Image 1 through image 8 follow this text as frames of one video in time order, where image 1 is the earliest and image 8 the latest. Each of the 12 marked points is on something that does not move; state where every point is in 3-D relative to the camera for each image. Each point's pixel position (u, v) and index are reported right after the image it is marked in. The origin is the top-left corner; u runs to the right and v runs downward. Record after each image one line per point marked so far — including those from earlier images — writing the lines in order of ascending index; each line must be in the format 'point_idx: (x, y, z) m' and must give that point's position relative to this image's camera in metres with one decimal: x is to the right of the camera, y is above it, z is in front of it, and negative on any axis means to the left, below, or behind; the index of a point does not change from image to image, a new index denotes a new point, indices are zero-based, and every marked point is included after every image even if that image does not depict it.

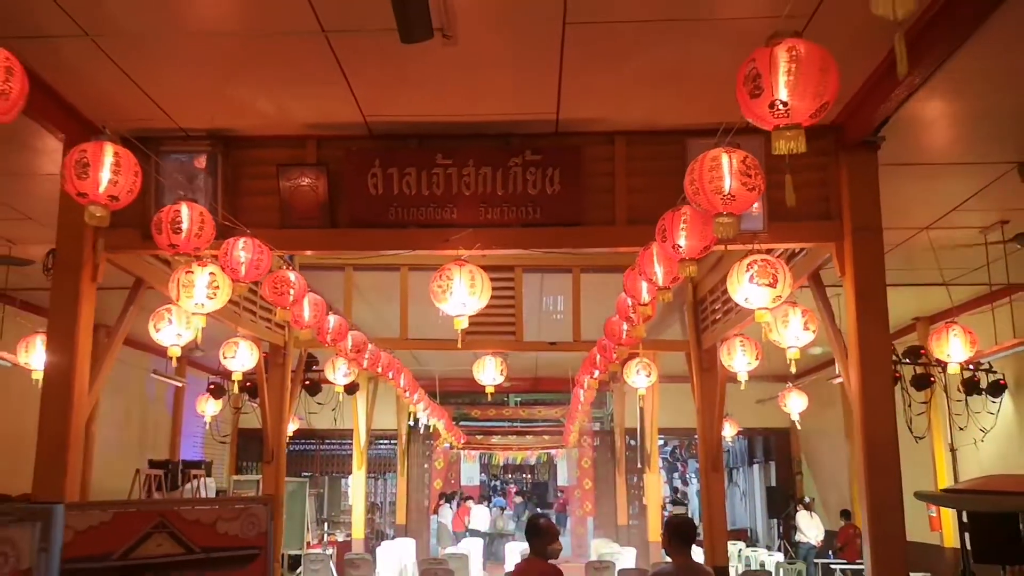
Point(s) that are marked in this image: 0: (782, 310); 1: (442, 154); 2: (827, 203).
0: (+1.7, -0.1, +5.9) m
1: (-0.4, +0.7, +5.0) m
2: (+1.6, +0.4, +5.0) m
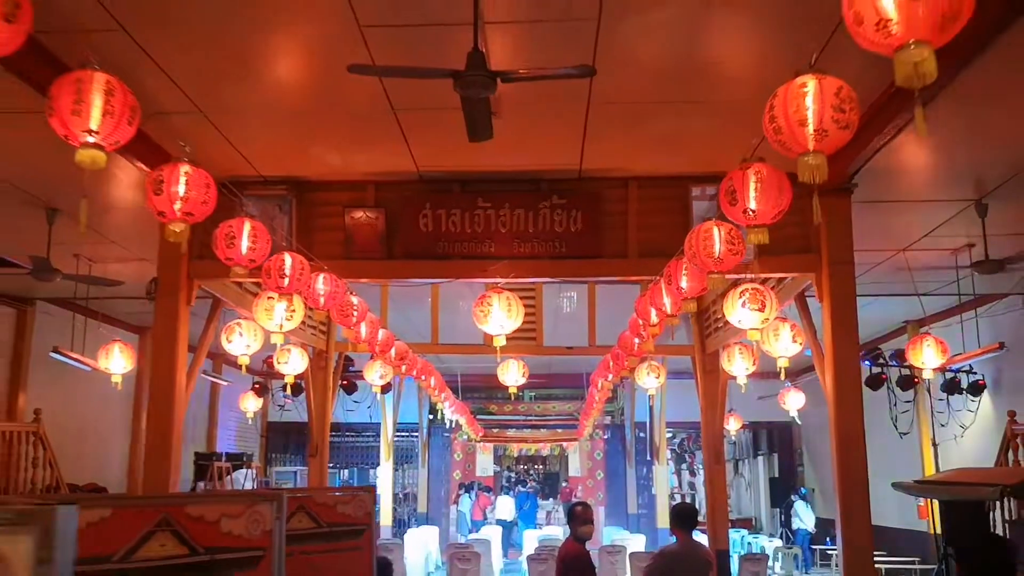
0: (+1.9, -0.3, +6.8) m
1: (-0.2, +0.6, +5.9) m
2: (+1.8, +0.3, +5.9) m
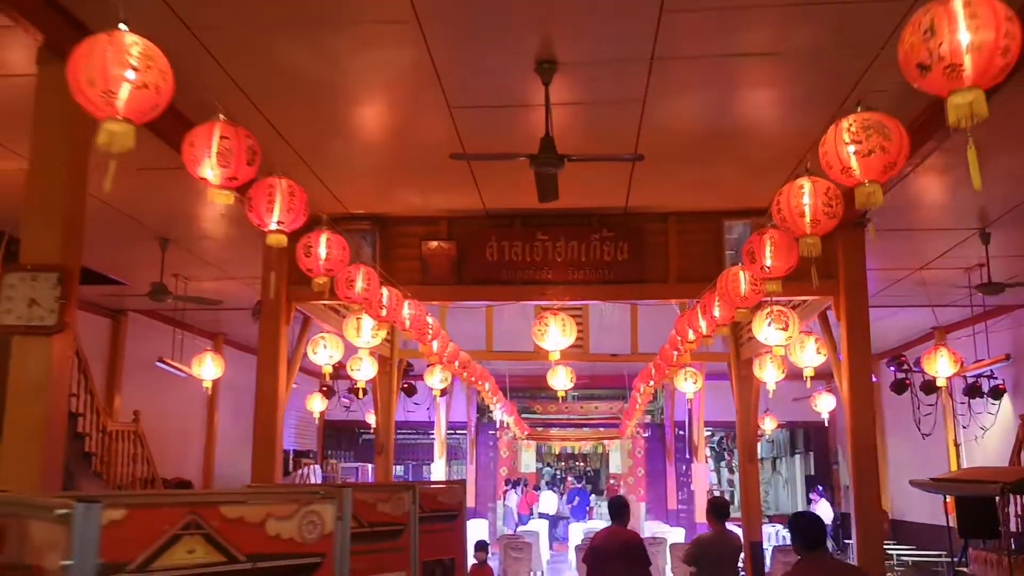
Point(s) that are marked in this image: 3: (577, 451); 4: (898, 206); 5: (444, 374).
0: (+2.3, -0.4, +7.6) m
1: (+0.2, +0.4, +6.8) m
2: (+2.2, +0.2, +6.7) m
3: (+1.2, -3.1, +18.1) m
4: (+2.8, +0.6, +7.0) m
5: (-0.8, -1.0, +11.2) m
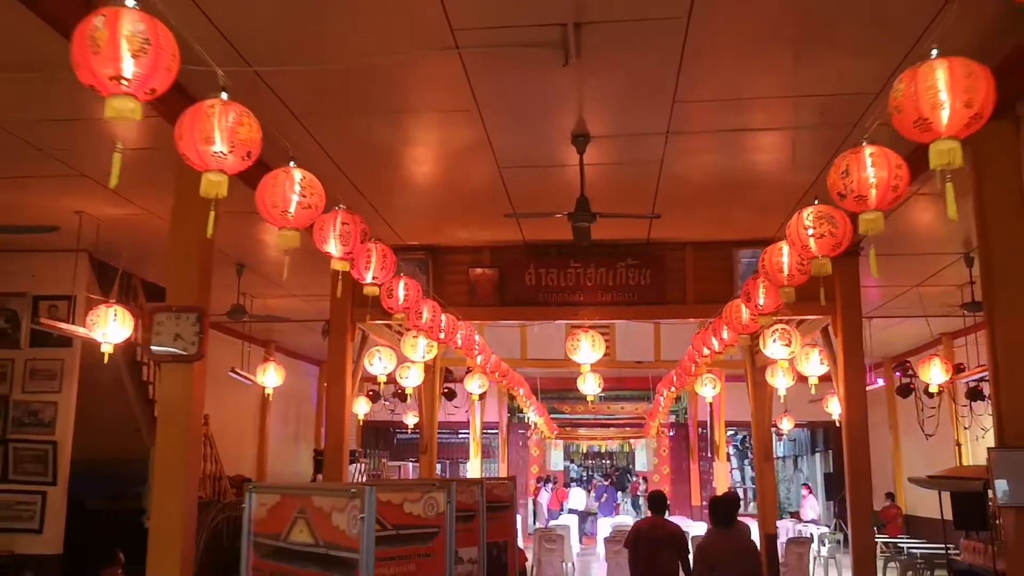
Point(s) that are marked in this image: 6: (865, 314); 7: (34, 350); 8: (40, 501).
0: (+2.6, -0.6, +8.5) m
1: (+0.5, +0.2, +7.8) m
2: (+2.5, 0.0, +7.6) m
3: (+1.8, -3.2, +19.1) m
4: (+3.1, +0.4, +7.8) m
5: (-0.4, -1.2, +12.1) m
6: (+3.8, -0.3, +10.8) m
7: (-4.0, -0.5, +8.1) m
8: (-3.8, -1.7, +7.8) m
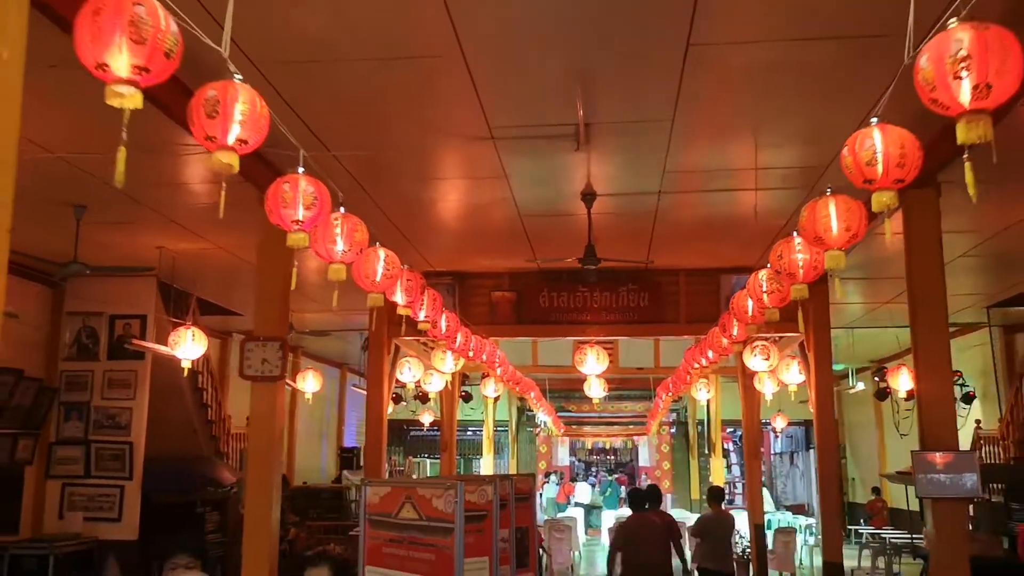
0: (+2.7, -0.7, +9.7) m
1: (+0.6, 0.0, +9.0) m
2: (+2.6, -0.2, +8.8) m
3: (+2.0, -3.3, +20.3) m
4: (+3.2, +0.2, +9.0) m
5: (-0.2, -1.3, +13.3) m
6: (+4.0, -0.5, +11.9) m
7: (-3.8, -0.7, +9.2) m
8: (-3.6, -1.9, +9.0) m
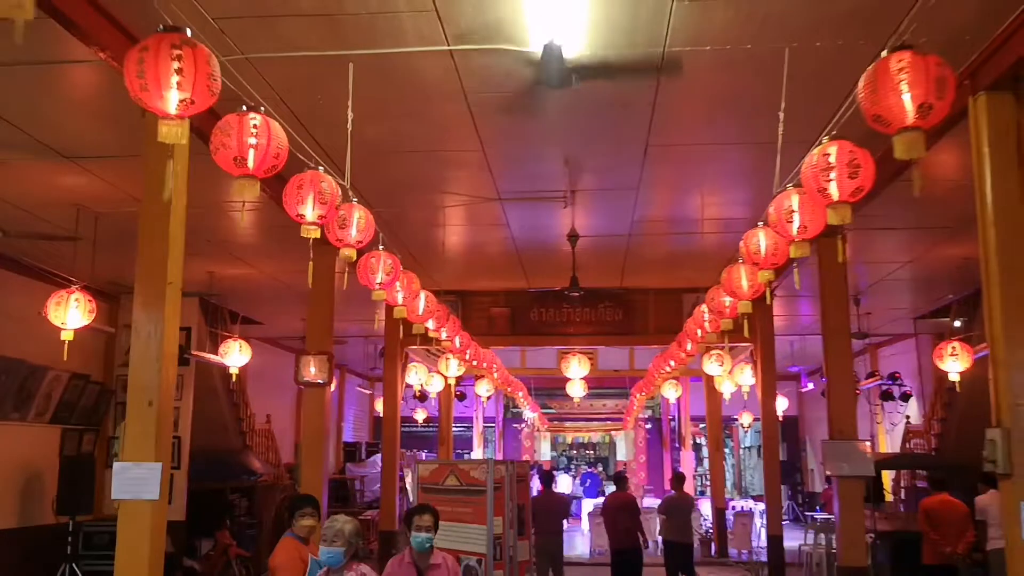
0: (+2.7, -0.9, +11.3) m
1: (+0.6, -0.1, +10.5) m
2: (+2.6, -0.4, +10.4) m
3: (+1.7, -3.5, +21.9) m
4: (+3.2, 0.0, +10.6) m
5: (-0.4, -1.5, +14.9) m
6: (+3.9, -0.6, +13.6) m
7: (-3.9, -0.9, +10.7) m
8: (-3.7, -2.1, +10.4) m
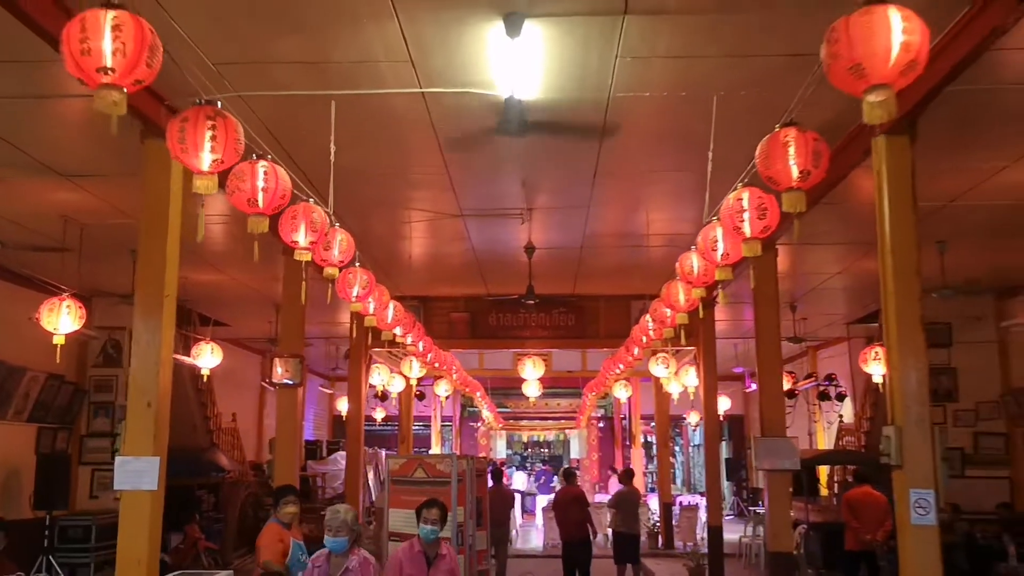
0: (+2.2, -1.0, +12.0) m
1: (+0.1, -0.2, +11.2) m
2: (+2.1, -0.5, +11.1) m
3: (+0.7, -3.5, +22.5) m
4: (+2.7, 0.0, +11.4) m
5: (-1.0, -1.6, +15.4) m
6: (+3.3, -0.7, +14.4) m
7: (-4.4, -0.9, +11.1) m
8: (-4.2, -2.1, +10.9) m
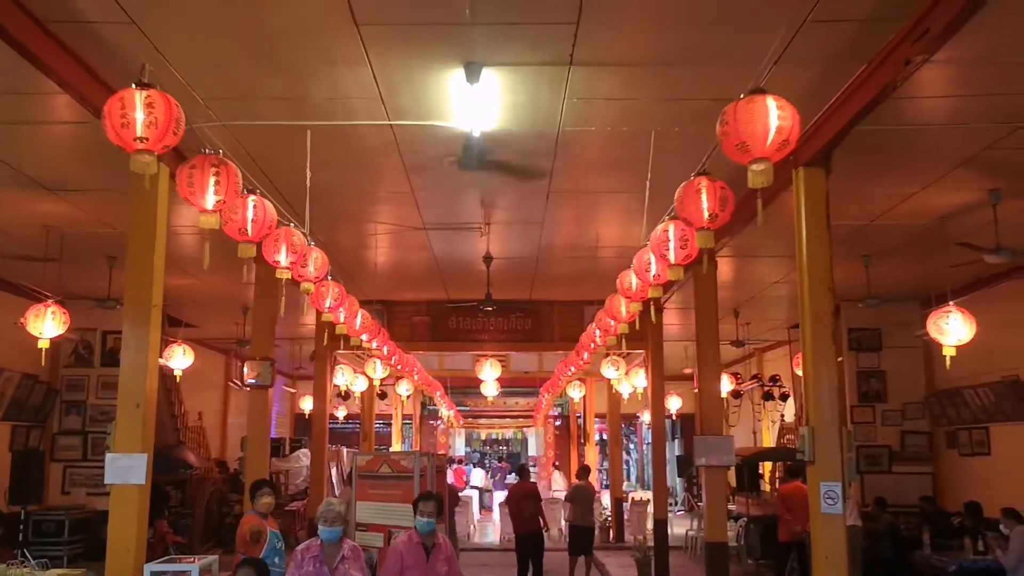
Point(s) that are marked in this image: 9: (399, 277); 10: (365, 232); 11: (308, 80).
0: (+1.6, -1.1, +12.7) m
1: (-0.4, -0.3, +11.7) m
2: (+1.6, -0.5, +11.8) m
3: (-0.3, -3.6, +23.1) m
4: (+2.2, -0.1, +12.0) m
5: (-1.7, -1.6, +16.0) m
6: (+2.6, -0.8, +15.0) m
7: (-4.9, -0.9, +11.5) m
8: (-4.7, -2.2, +11.3) m
9: (-1.2, +0.1, +10.6) m
10: (-1.3, +0.5, +8.3) m
11: (-1.0, +1.1, +4.9) m
